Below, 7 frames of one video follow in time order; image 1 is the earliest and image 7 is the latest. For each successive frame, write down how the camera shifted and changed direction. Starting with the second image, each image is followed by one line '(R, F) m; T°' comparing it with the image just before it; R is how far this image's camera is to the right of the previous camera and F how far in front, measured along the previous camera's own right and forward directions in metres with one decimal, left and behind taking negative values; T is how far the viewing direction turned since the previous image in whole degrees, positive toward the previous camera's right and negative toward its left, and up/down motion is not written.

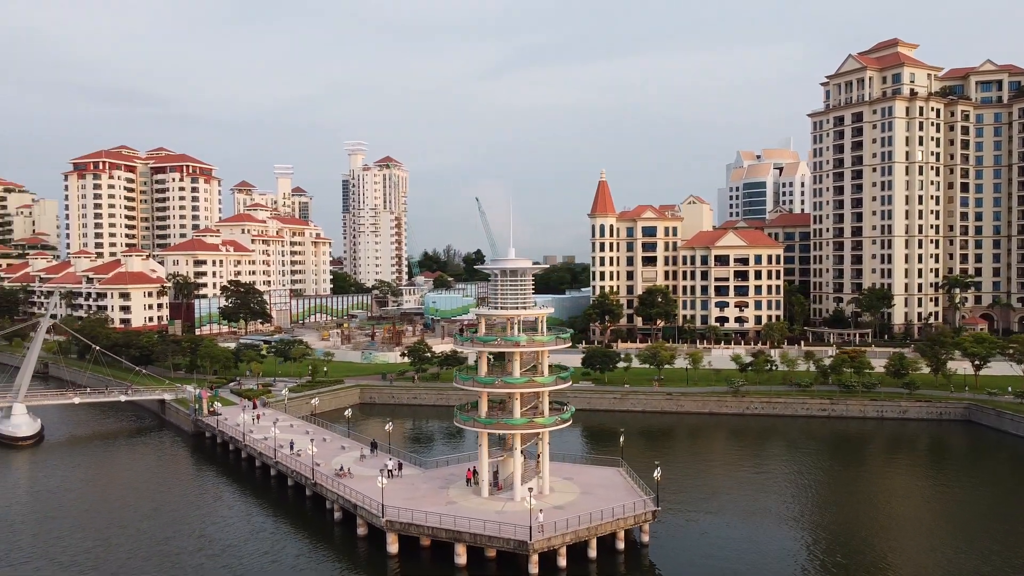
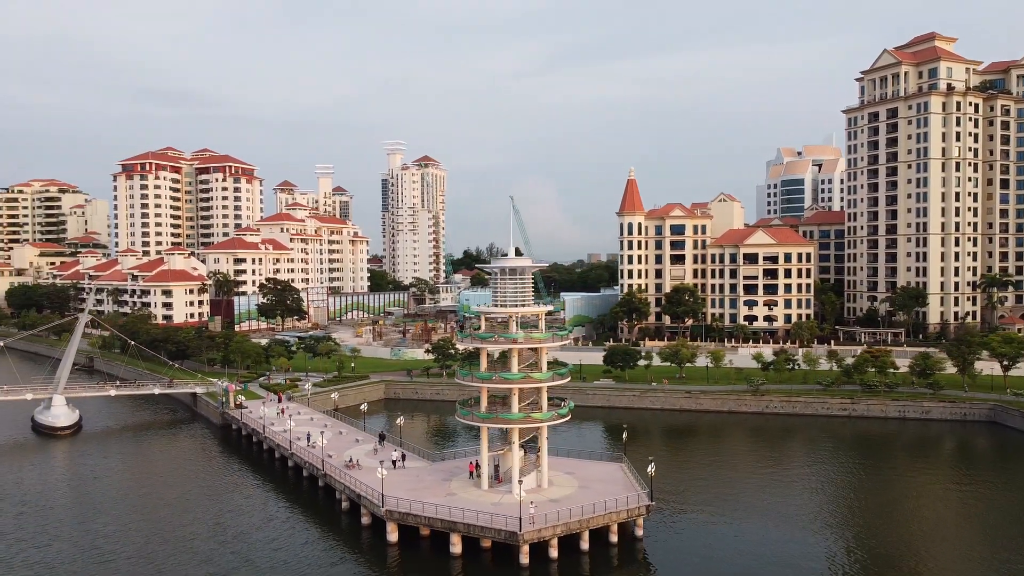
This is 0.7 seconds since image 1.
(+1.8, -0.7) m; -3°
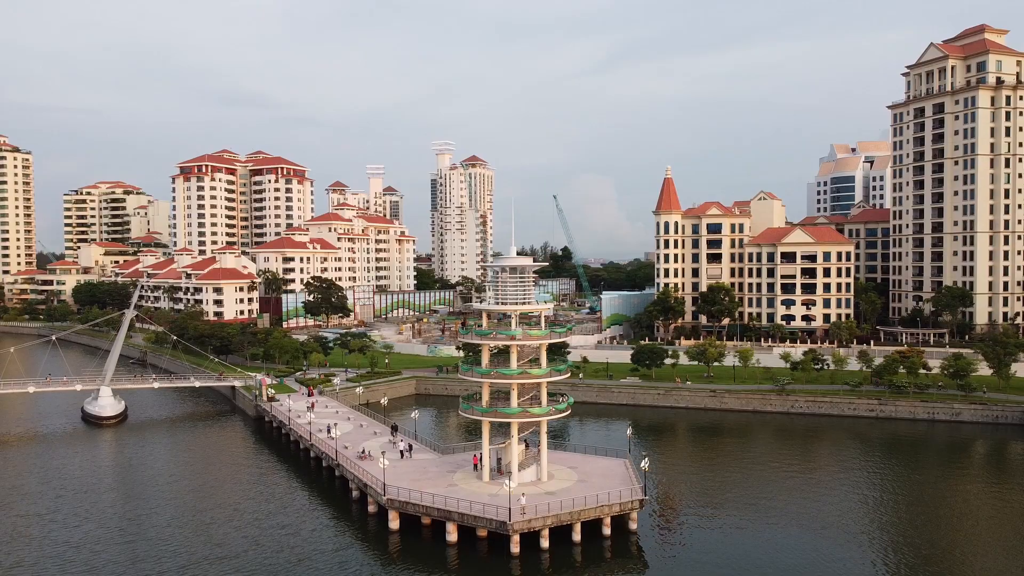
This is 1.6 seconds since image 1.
(+2.3, -0.9) m; -4°
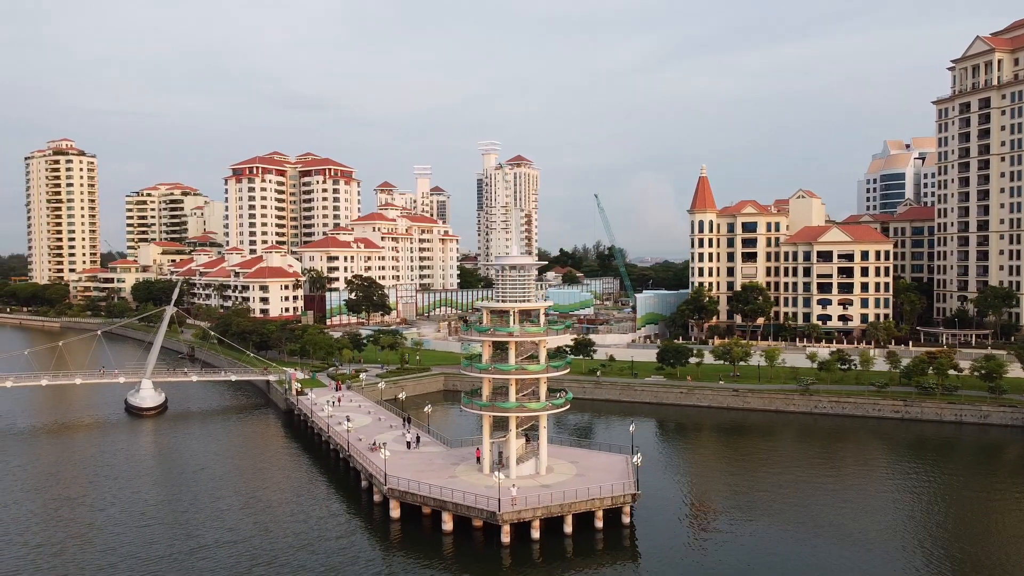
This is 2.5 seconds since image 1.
(+2.3, -0.8) m; -4°
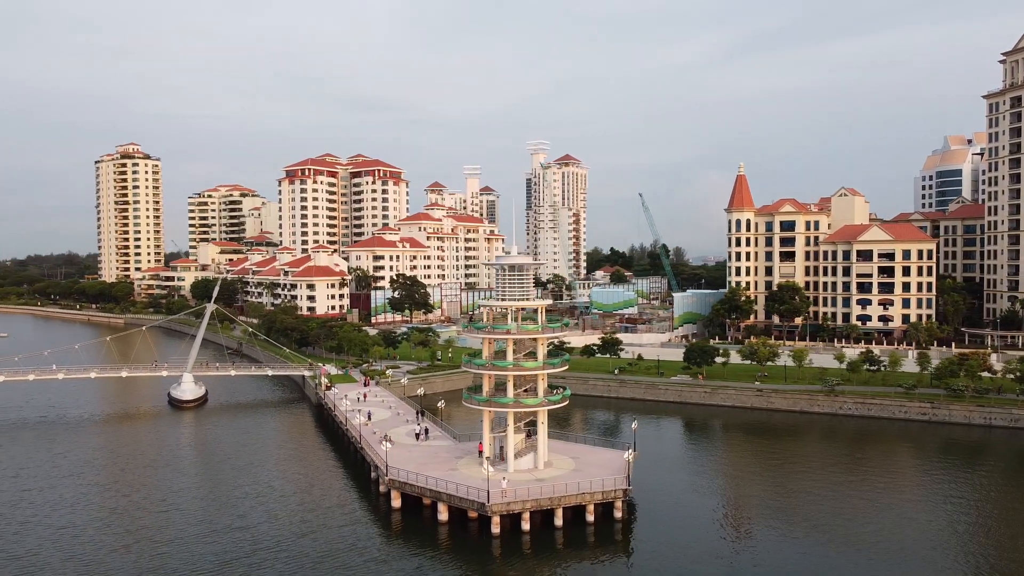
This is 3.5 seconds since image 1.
(+2.6, -0.8) m; -4°
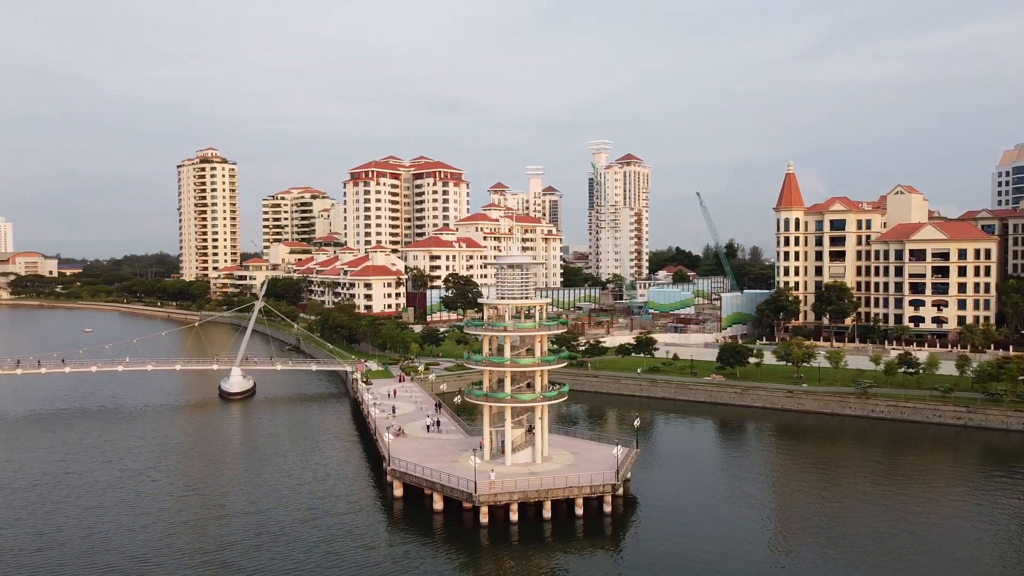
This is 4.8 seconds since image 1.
(+3.4, -0.8) m; -5°
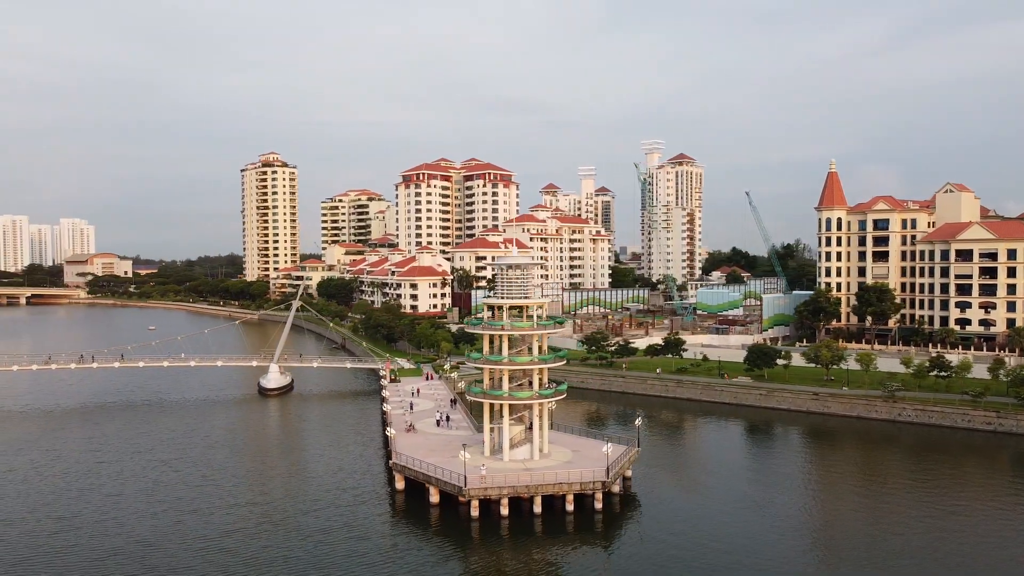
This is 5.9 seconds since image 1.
(+2.9, -0.6) m; -5°
